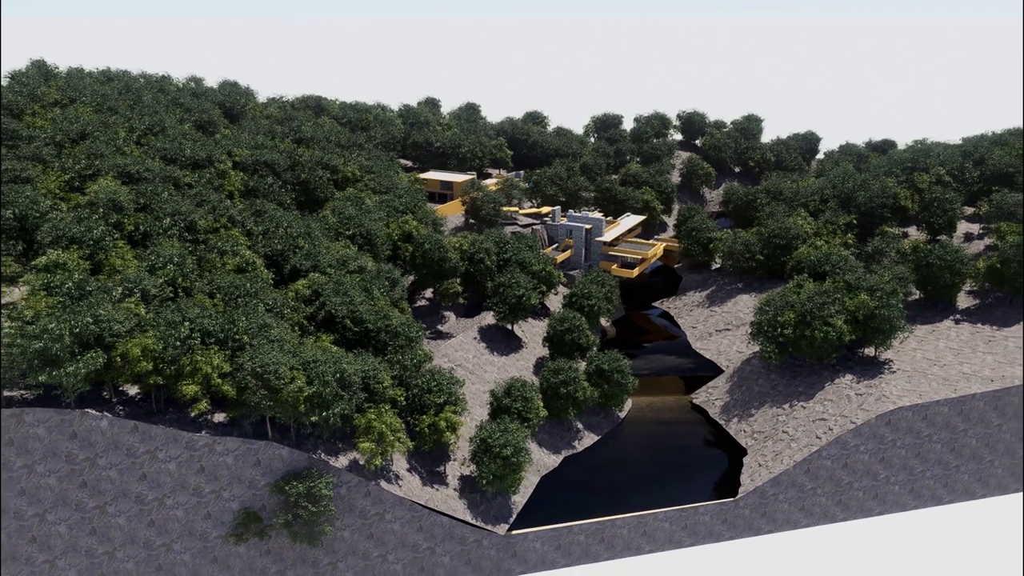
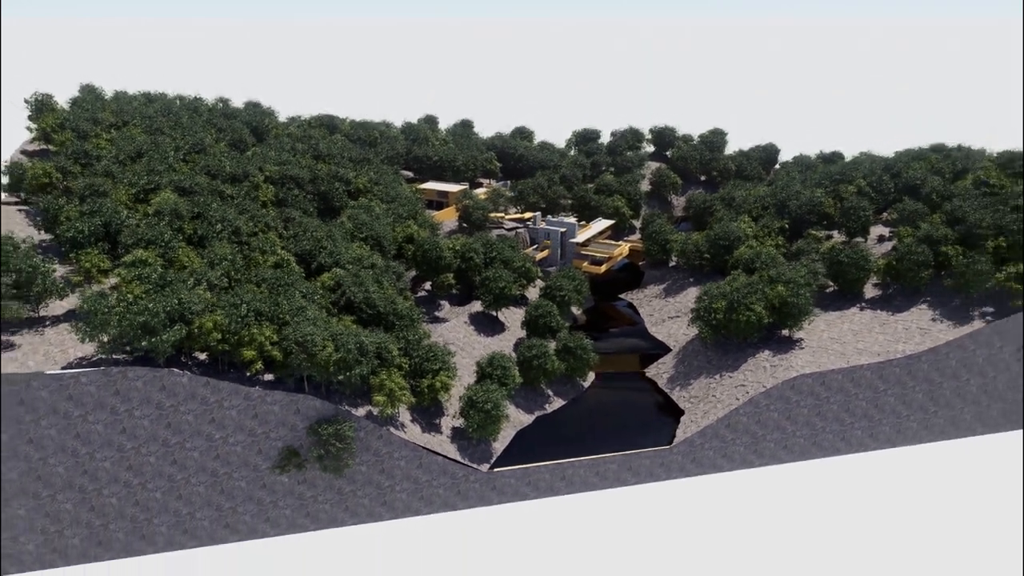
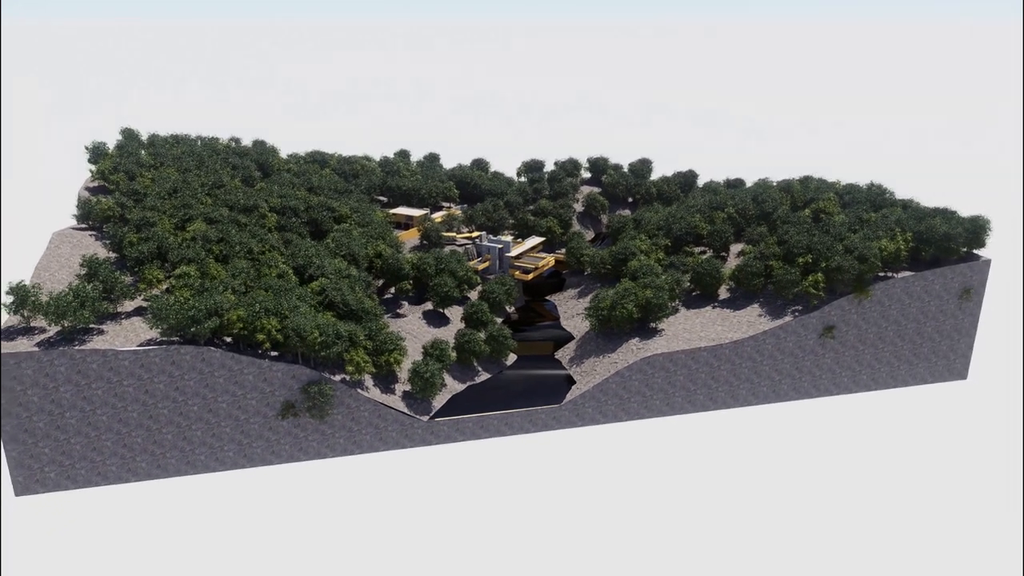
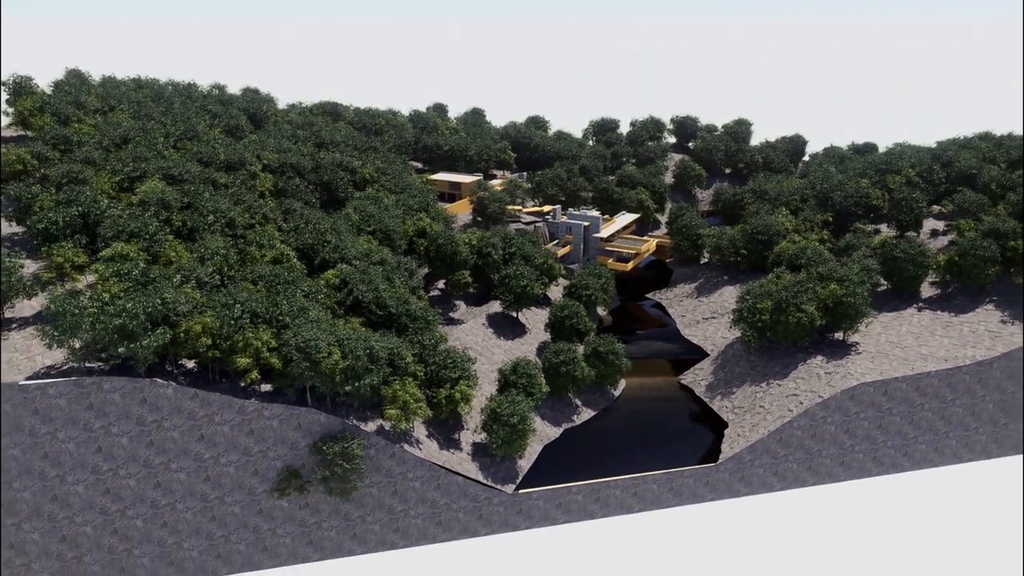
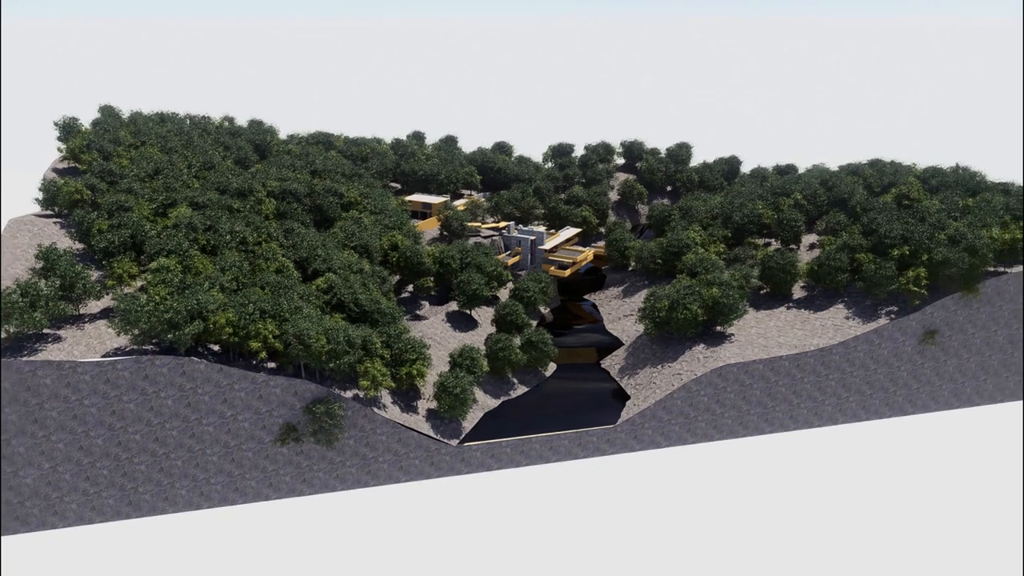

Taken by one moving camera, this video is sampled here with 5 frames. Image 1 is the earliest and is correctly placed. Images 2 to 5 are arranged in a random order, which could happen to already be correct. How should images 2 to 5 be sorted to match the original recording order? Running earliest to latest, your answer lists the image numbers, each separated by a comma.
4, 2, 5, 3
